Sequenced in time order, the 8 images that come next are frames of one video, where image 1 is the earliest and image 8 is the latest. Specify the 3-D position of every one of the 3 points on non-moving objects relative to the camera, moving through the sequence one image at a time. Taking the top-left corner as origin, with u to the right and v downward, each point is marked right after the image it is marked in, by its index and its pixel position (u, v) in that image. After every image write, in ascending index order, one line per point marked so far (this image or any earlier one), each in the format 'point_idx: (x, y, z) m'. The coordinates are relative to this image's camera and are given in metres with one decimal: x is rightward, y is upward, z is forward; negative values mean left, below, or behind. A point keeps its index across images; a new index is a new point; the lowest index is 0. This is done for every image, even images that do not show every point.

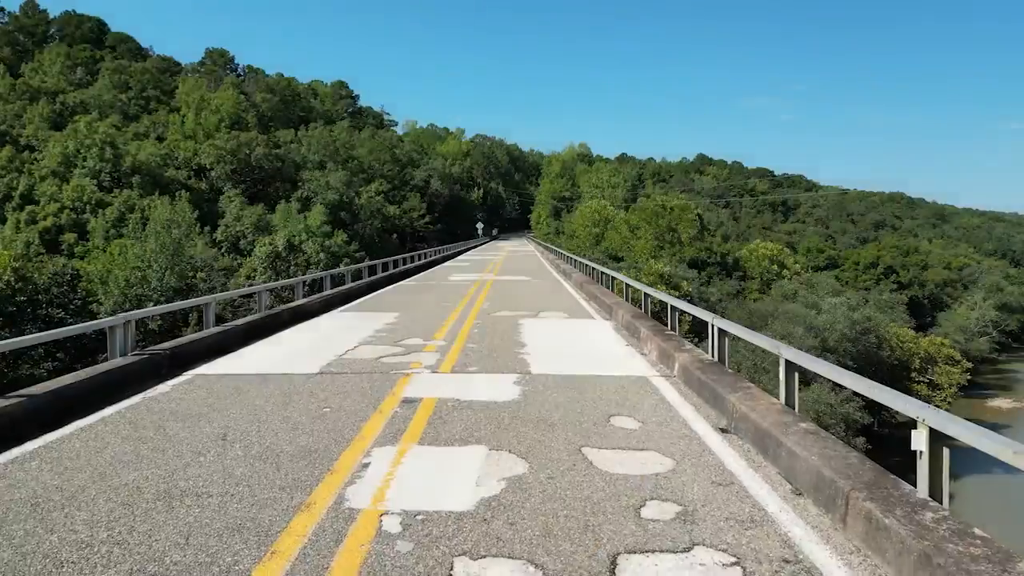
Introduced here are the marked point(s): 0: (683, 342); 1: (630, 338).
0: (+2.4, -0.7, +9.9) m
1: (+2.0, -0.9, +11.9) m
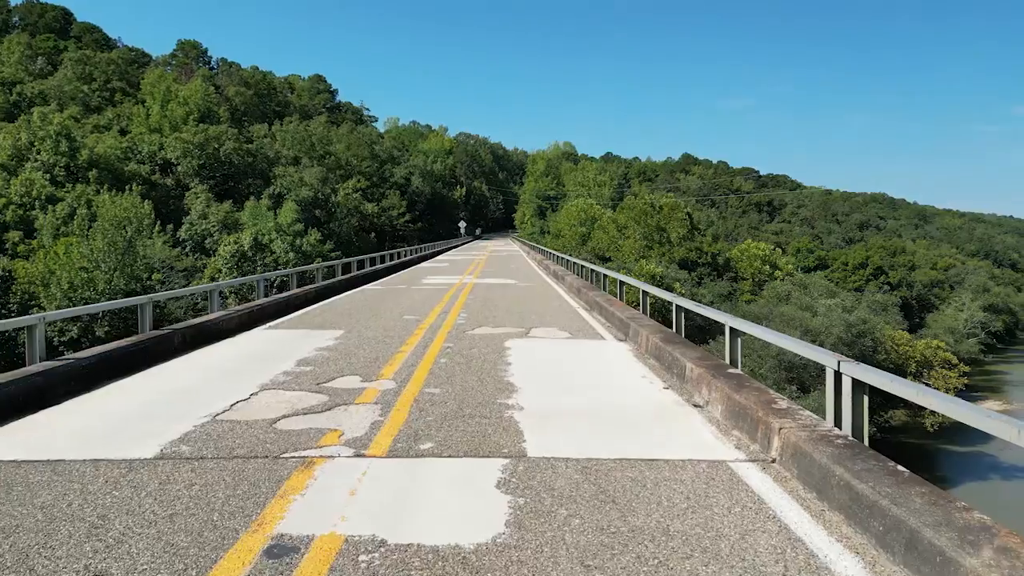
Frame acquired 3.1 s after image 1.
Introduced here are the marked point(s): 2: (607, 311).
0: (+2.2, -0.9, +6.1) m
1: (+1.8, -1.0, +8.1) m
2: (+1.7, -0.4, +13.1) m
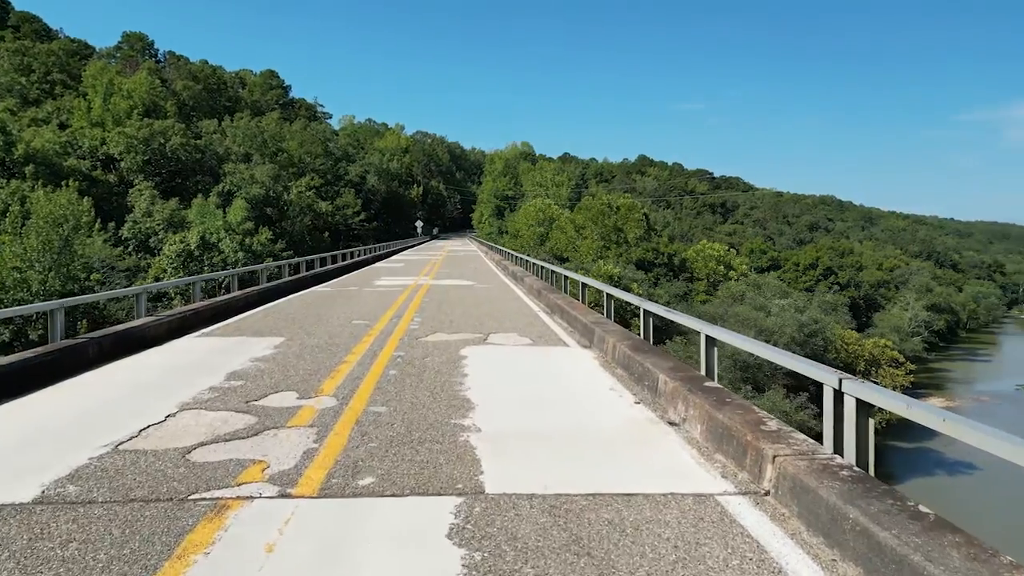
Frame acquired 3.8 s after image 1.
0: (+1.9, -0.9, +5.5) m
1: (+1.3, -1.1, +7.5) m
2: (+1.0, -0.5, +12.4) m
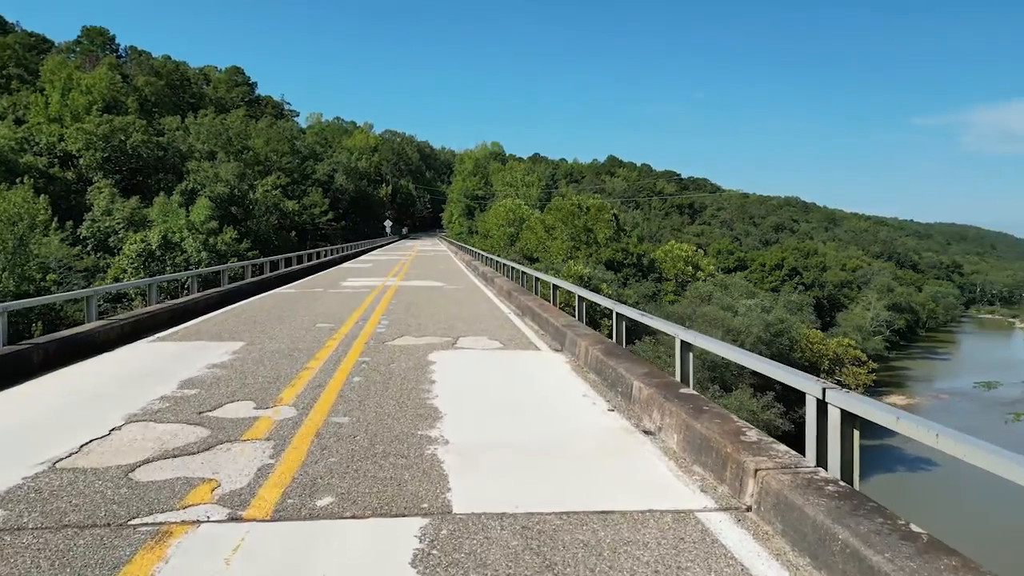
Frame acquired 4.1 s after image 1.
0: (+1.6, -1.0, +5.3) m
1: (+1.0, -1.1, +7.2) m
2: (+0.4, -0.5, +12.2) m
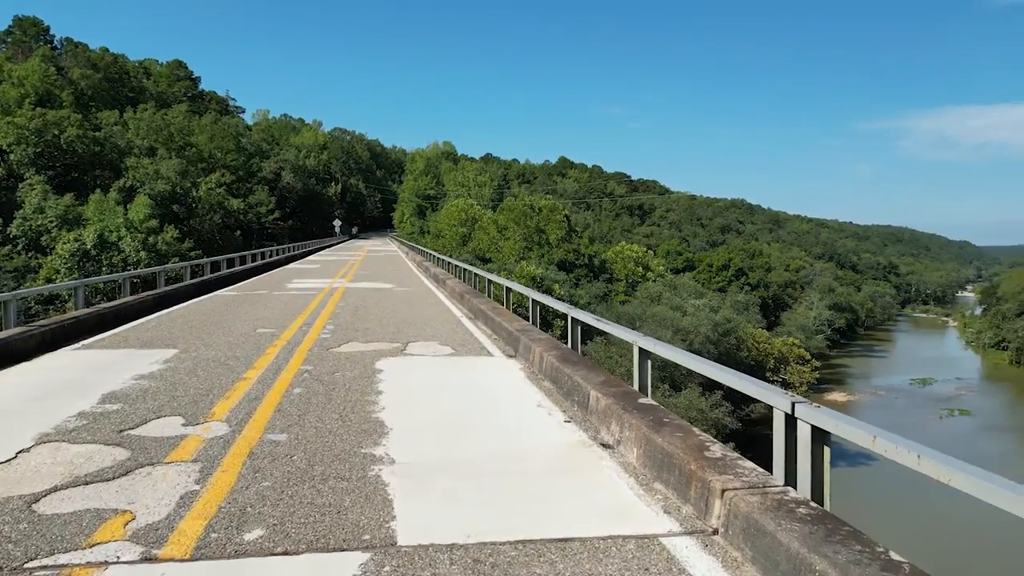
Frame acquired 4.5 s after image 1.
0: (+1.3, -1.0, +5.0) m
1: (+0.5, -1.2, +7.0) m
2: (-0.4, -0.6, +11.9) m
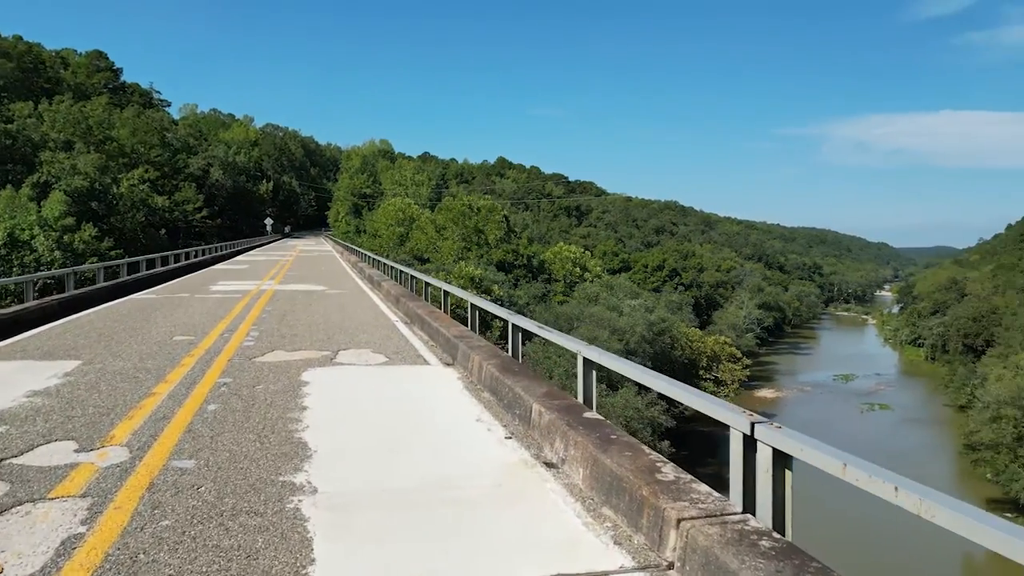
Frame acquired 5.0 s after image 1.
0: (+0.9, -1.1, +4.7) m
1: (0.0, -1.2, +6.5) m
2: (-1.4, -0.6, +11.4) m
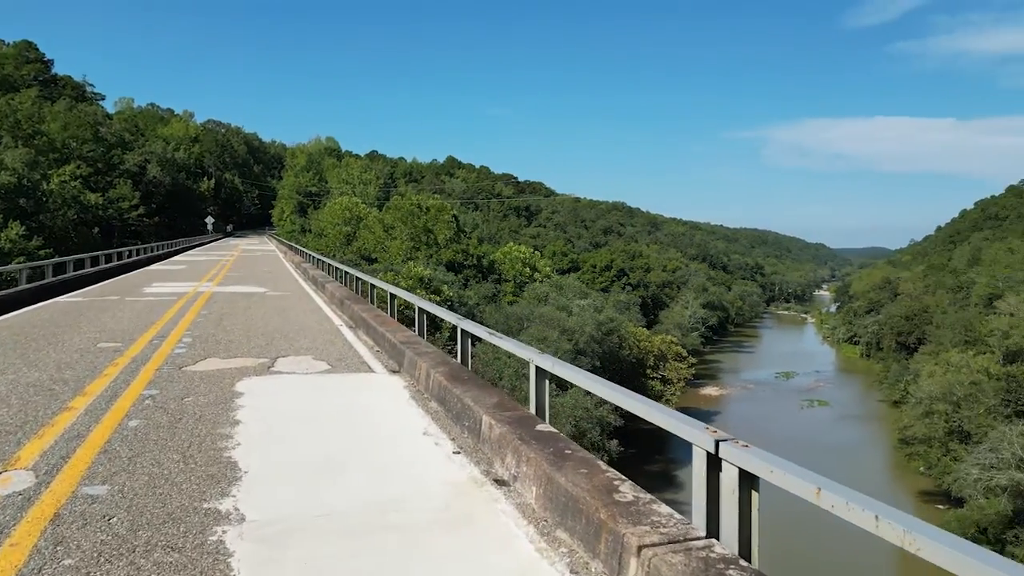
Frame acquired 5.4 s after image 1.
0: (+0.6, -1.1, +4.4) m
1: (-0.5, -1.3, +6.2) m
2: (-2.1, -0.7, +10.9) m
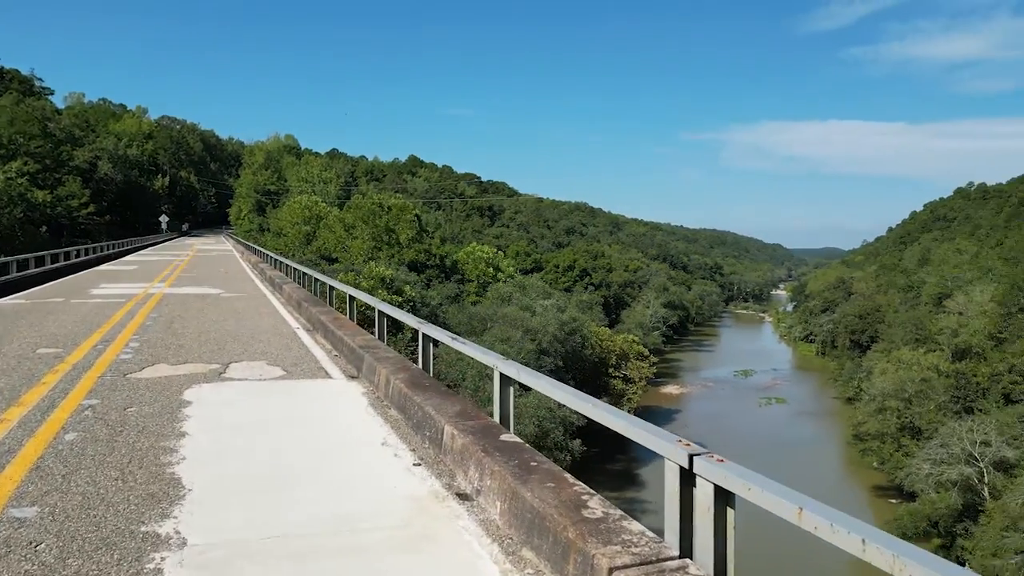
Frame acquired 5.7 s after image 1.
0: (+0.3, -1.2, +4.2) m
1: (-0.8, -1.3, +6.0) m
2: (-2.7, -0.7, +10.6) m
